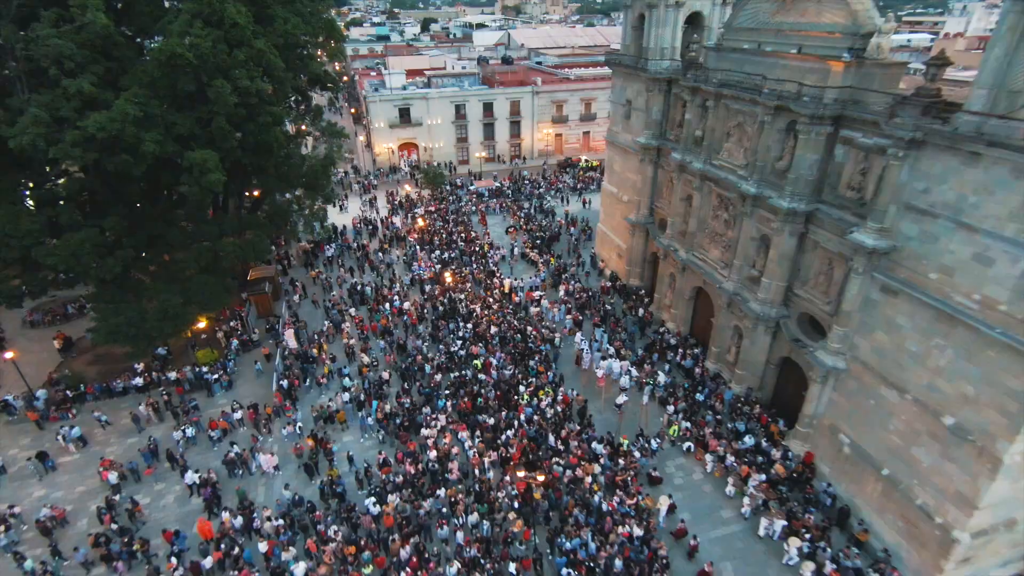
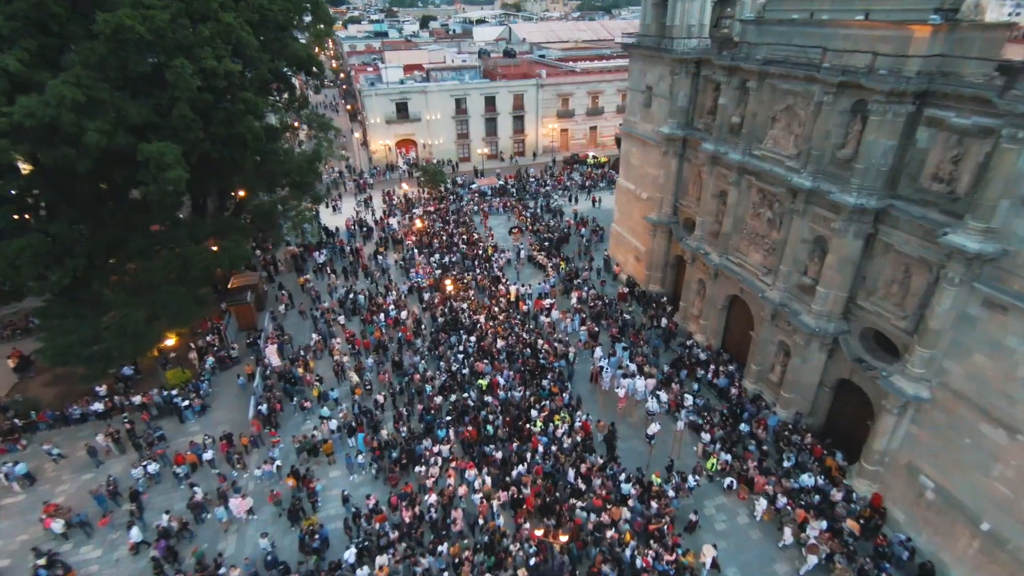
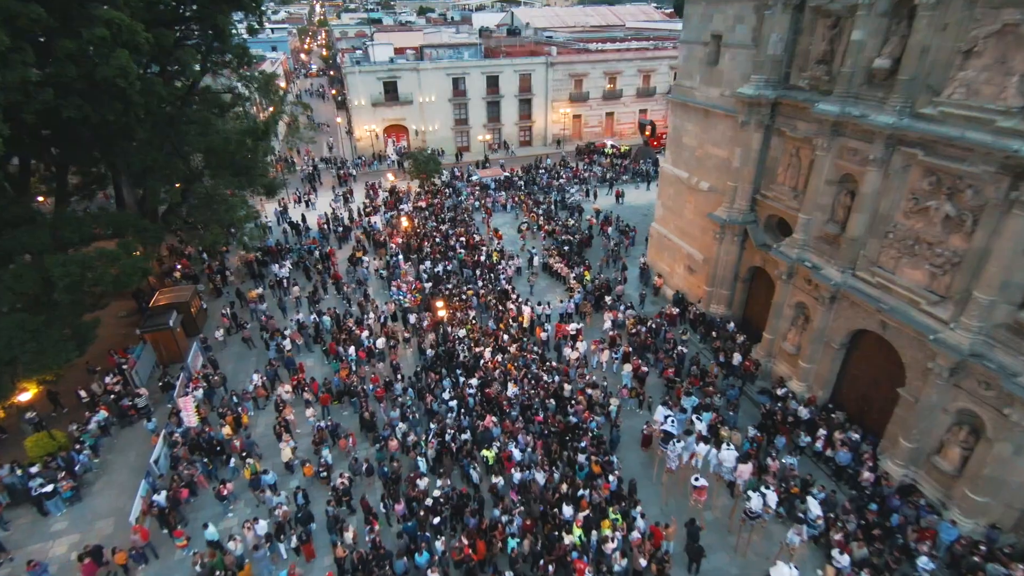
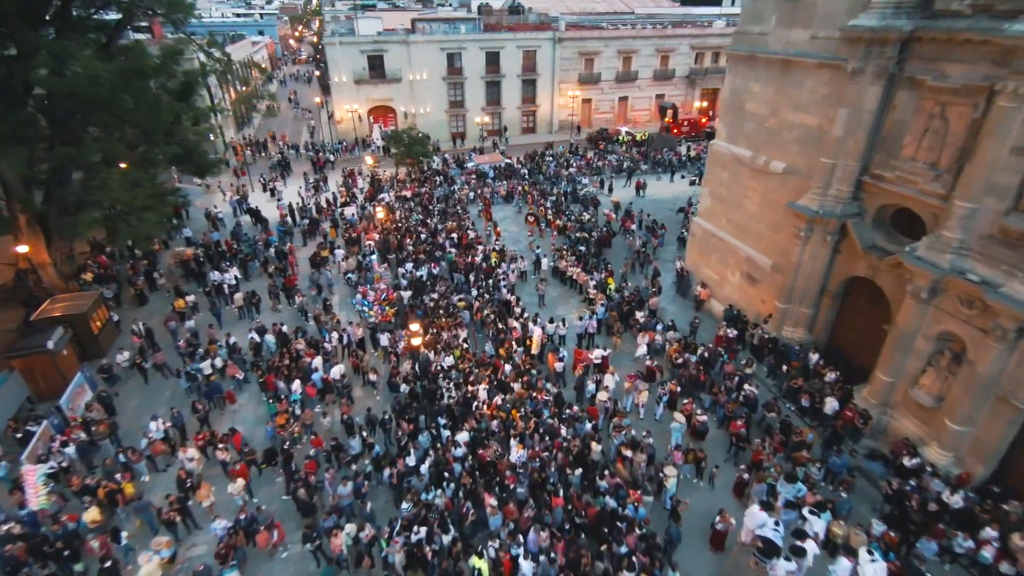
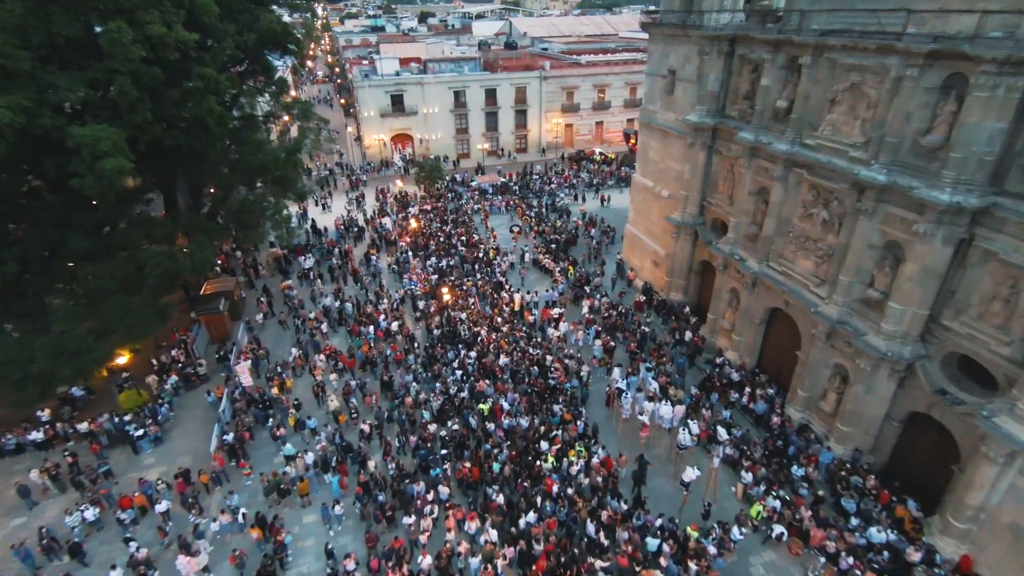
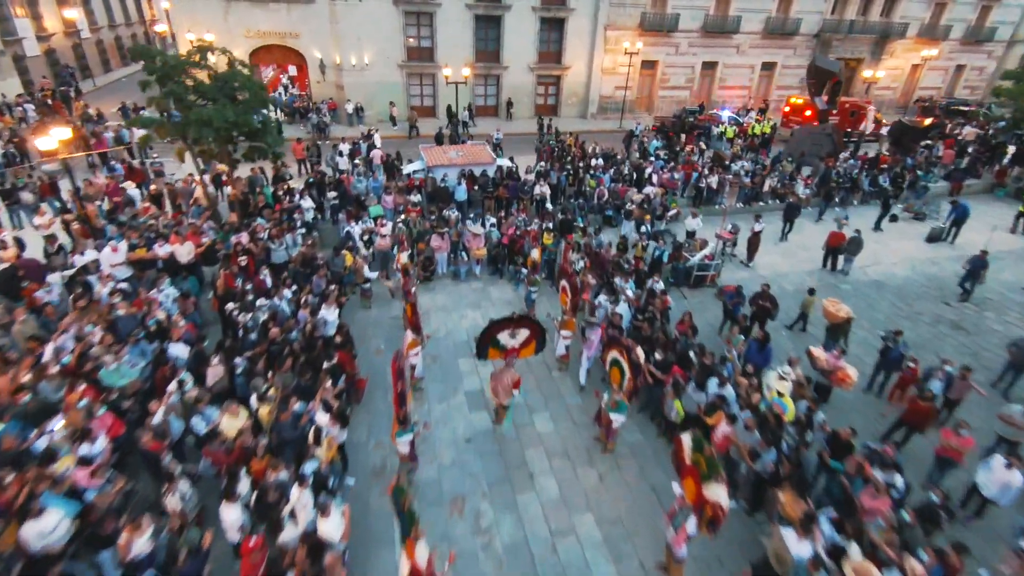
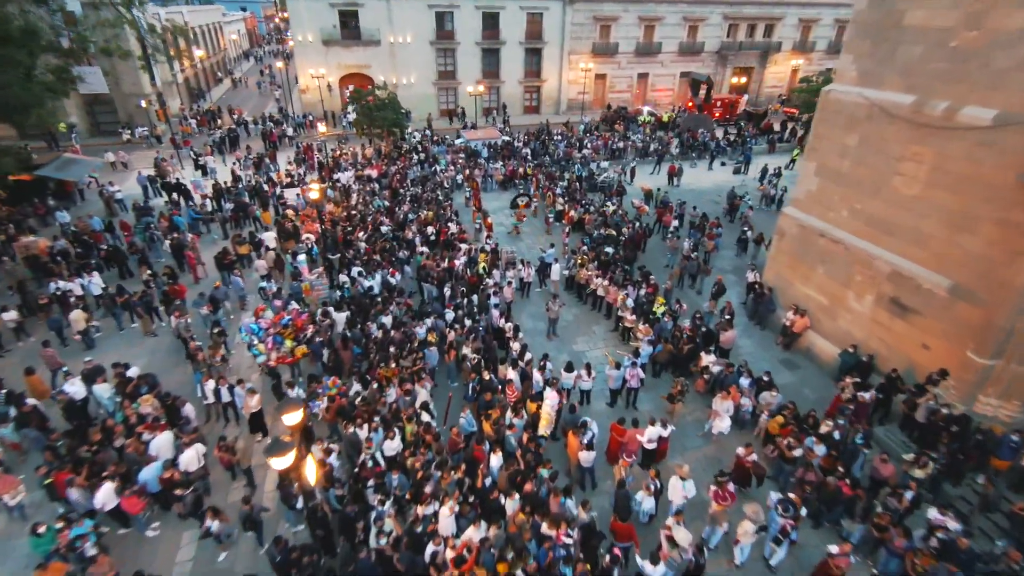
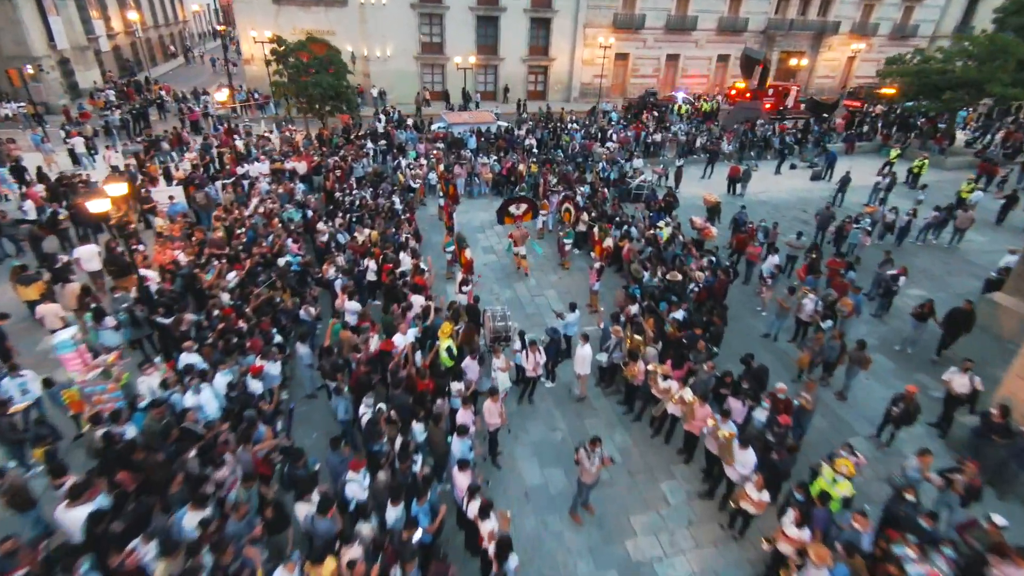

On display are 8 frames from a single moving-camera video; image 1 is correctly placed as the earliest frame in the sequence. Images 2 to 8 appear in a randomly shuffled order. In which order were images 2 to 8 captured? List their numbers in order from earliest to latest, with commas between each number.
2, 5, 3, 4, 7, 8, 6
